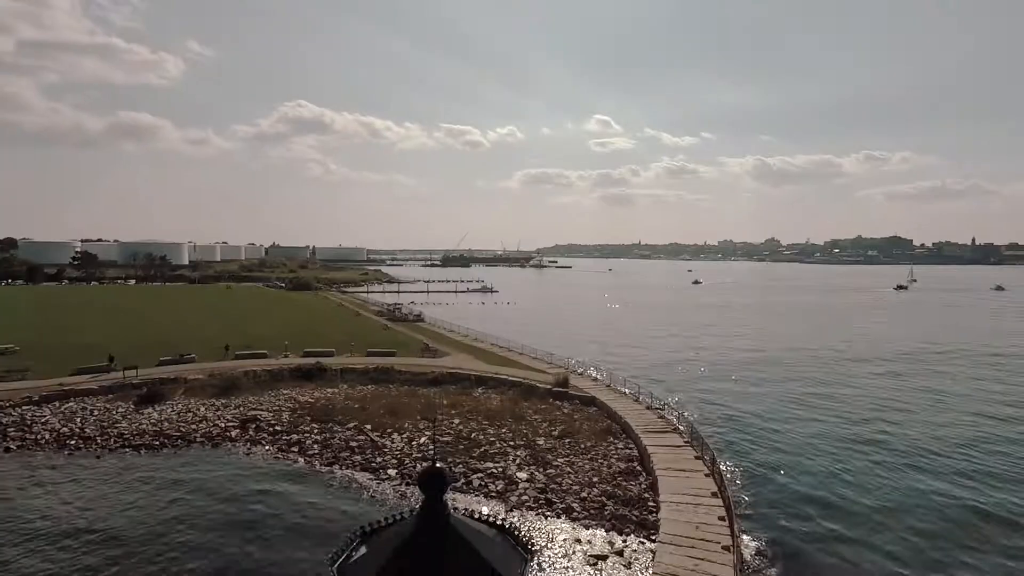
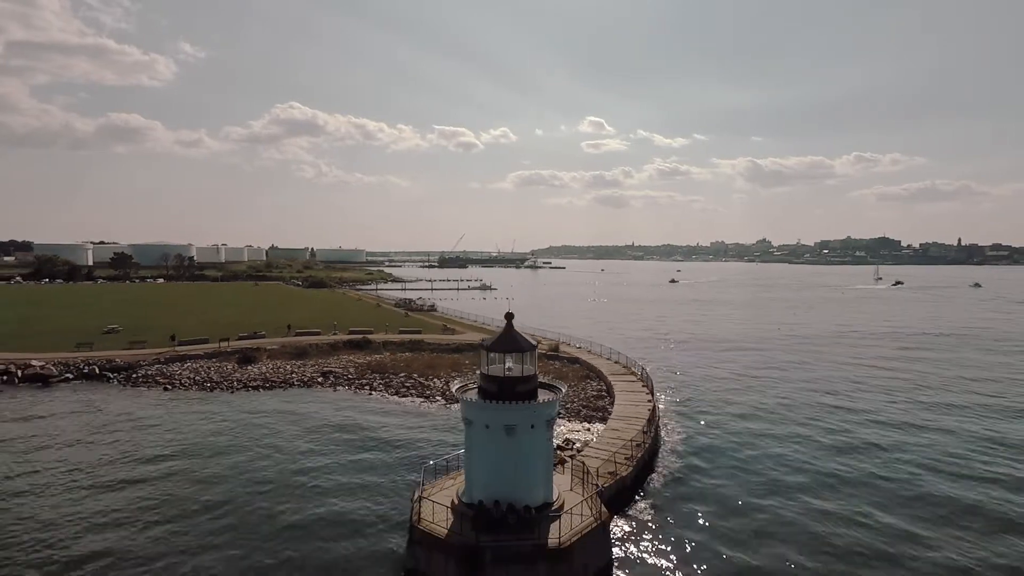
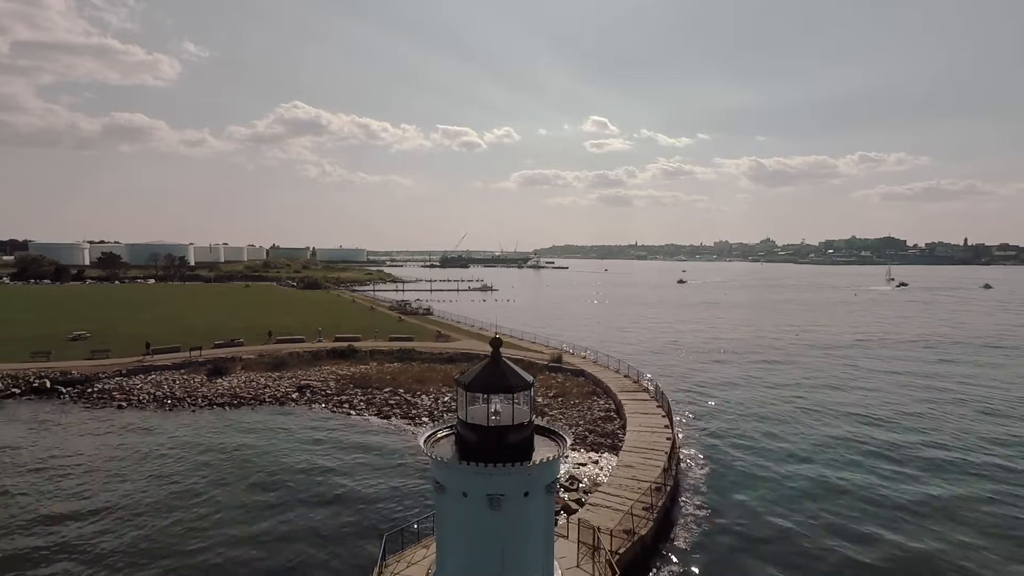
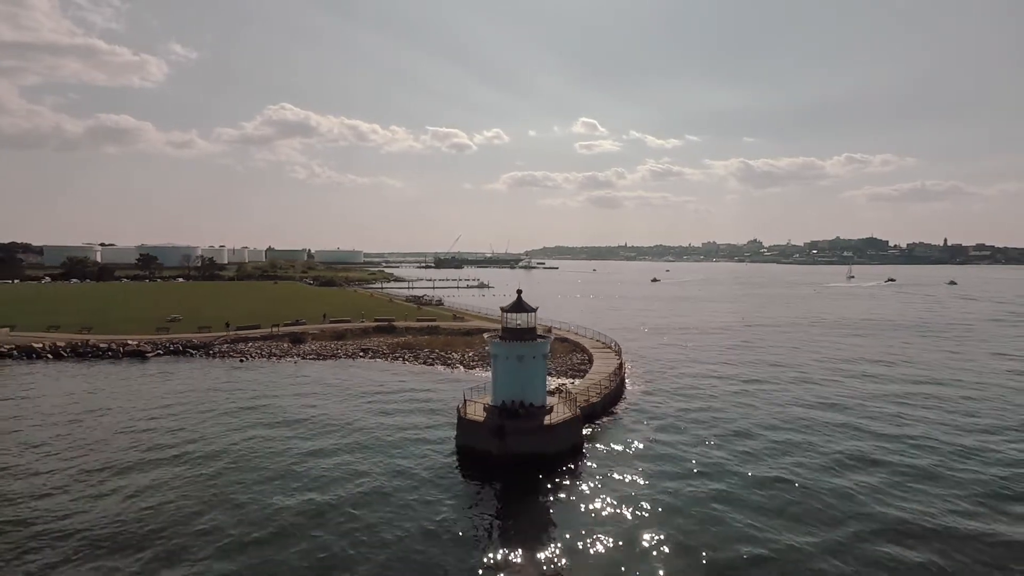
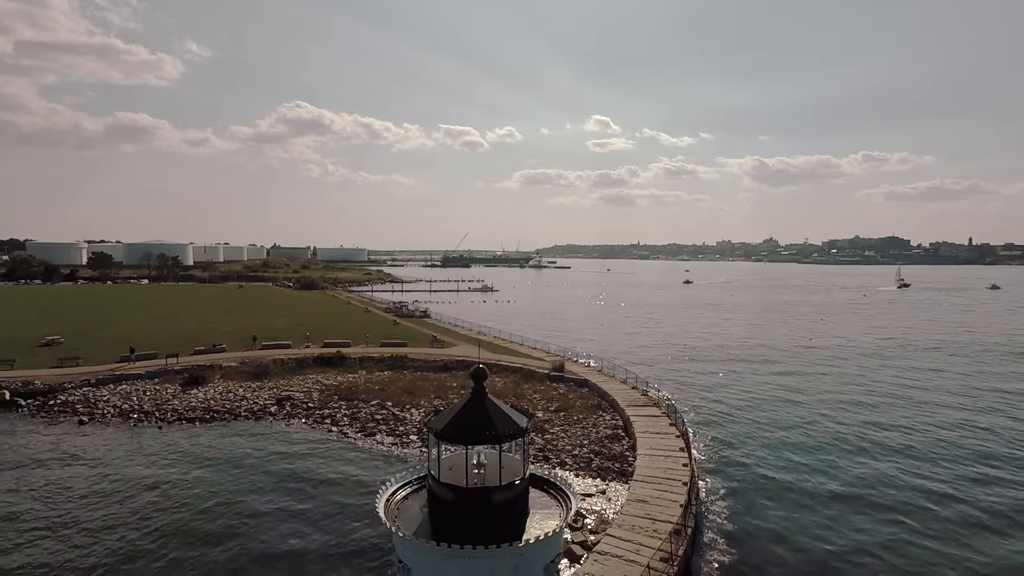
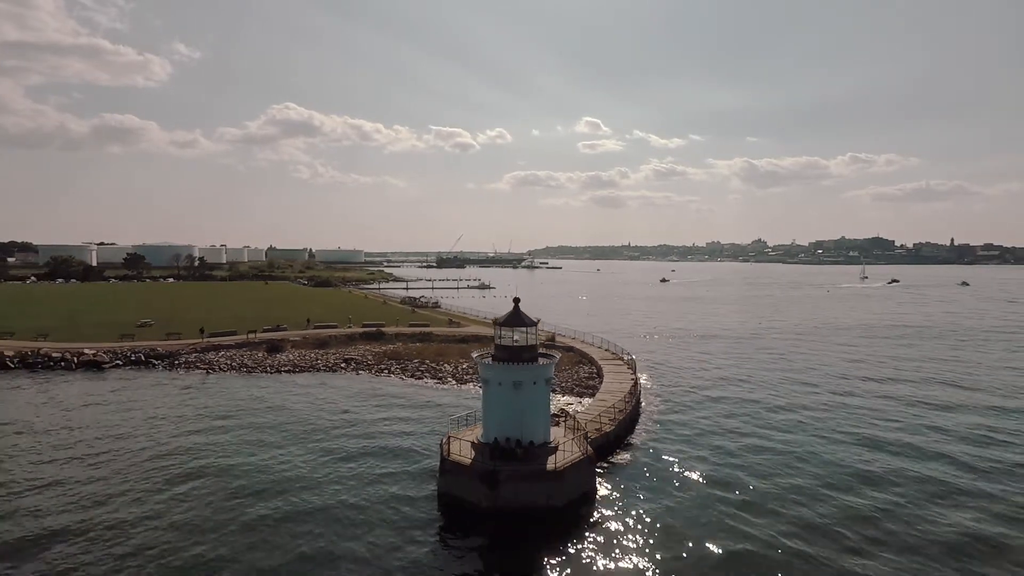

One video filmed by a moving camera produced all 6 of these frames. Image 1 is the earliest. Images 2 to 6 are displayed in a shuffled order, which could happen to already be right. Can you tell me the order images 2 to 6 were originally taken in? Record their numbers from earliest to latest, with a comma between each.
5, 3, 2, 6, 4
